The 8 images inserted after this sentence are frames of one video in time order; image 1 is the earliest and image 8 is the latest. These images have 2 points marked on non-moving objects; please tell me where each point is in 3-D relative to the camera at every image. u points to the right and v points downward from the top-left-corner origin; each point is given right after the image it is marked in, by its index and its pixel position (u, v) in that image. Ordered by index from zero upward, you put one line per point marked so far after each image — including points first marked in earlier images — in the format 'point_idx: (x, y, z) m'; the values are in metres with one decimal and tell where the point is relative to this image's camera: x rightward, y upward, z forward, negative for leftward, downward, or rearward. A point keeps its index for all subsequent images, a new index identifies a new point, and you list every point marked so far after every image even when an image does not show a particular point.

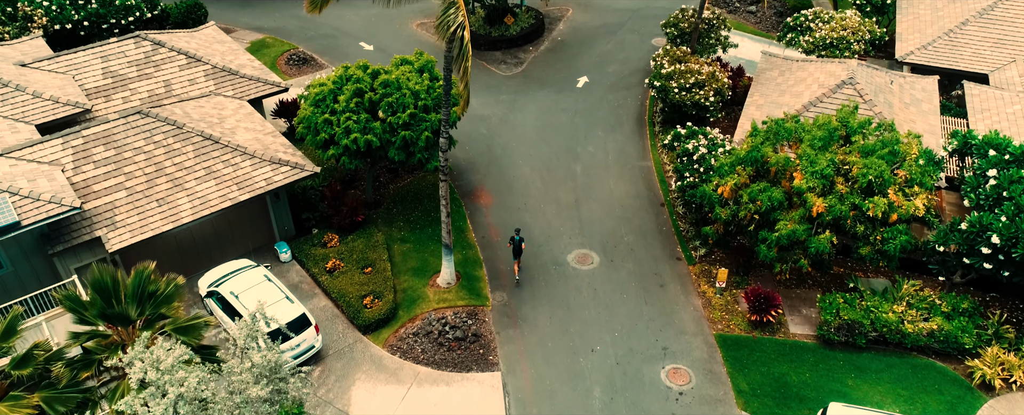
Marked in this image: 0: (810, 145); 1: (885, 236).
0: (+7.3, +1.5, +18.8) m
1: (+8.6, -0.6, +17.7) m
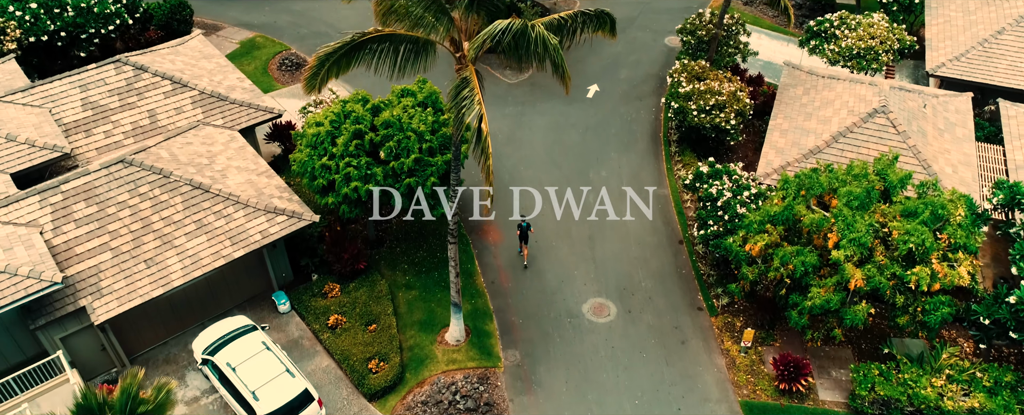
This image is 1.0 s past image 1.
0: (+7.6, +0.1, +17.5) m
1: (+8.9, -2.2, +16.5) m
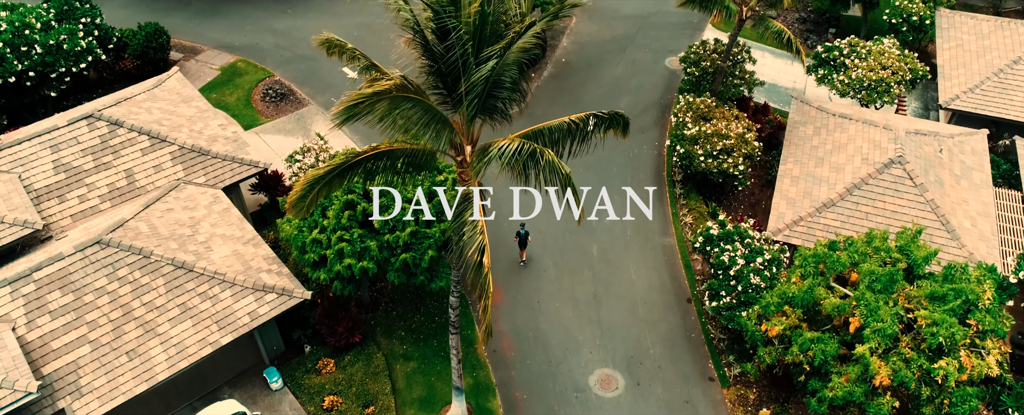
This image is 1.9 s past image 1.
0: (+7.7, -1.7, +16.6) m
1: (+9.1, -4.0, +15.8) m
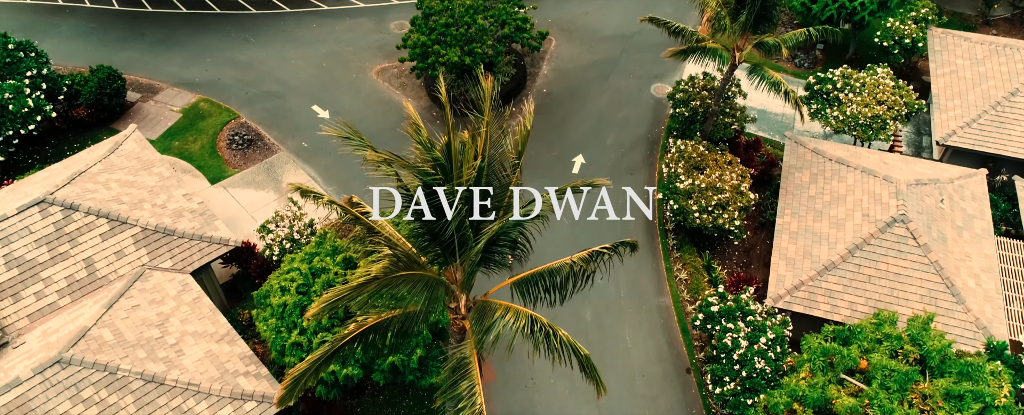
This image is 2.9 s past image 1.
0: (+7.7, -3.6, +15.9) m
1: (+9.1, -5.9, +15.2) m
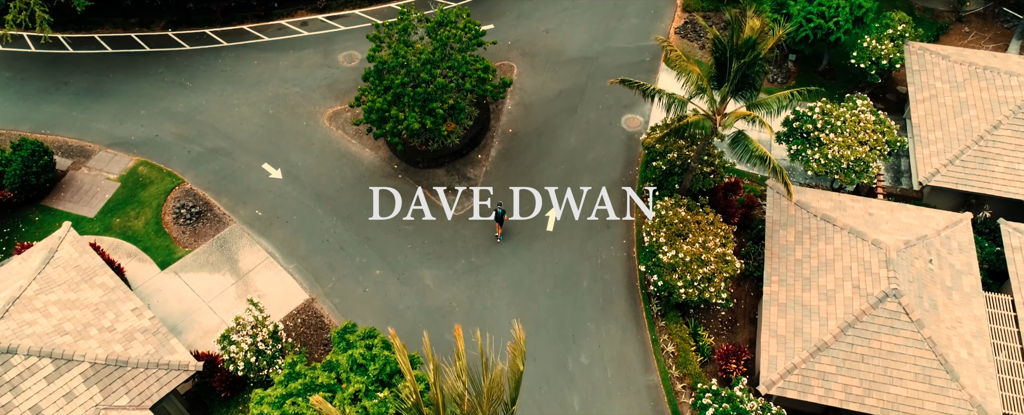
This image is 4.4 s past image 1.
0: (+7.6, -6.2, +15.5) m
1: (+9.2, -8.4, +15.1) m
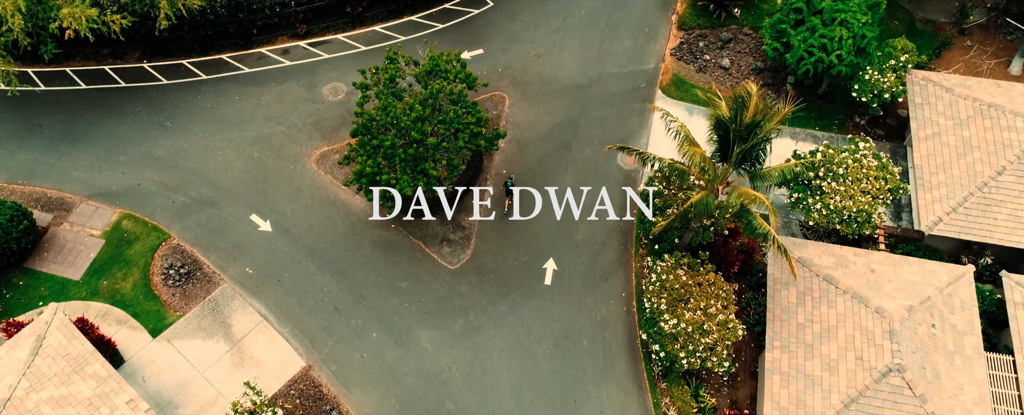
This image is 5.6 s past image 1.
0: (+7.8, -8.5, +15.7) m
1: (+9.5, -10.7, +15.5) m
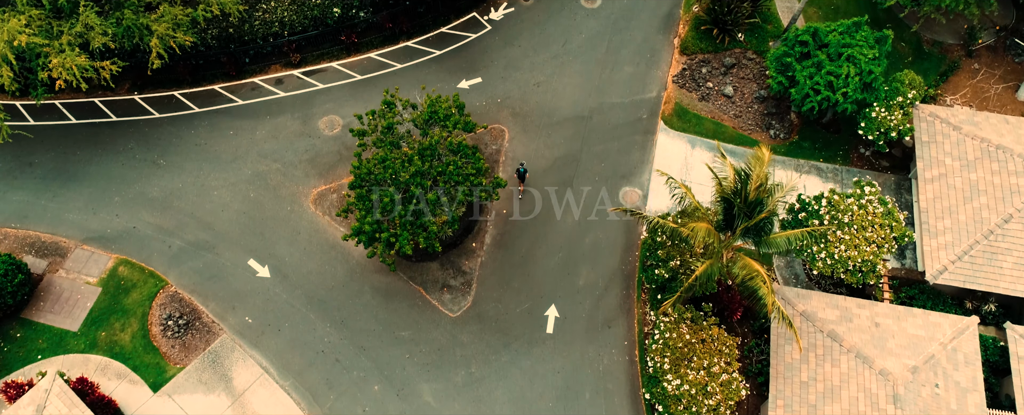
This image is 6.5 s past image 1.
0: (+8.0, -10.4, +15.9) m
1: (+9.7, -12.6, +15.9) m
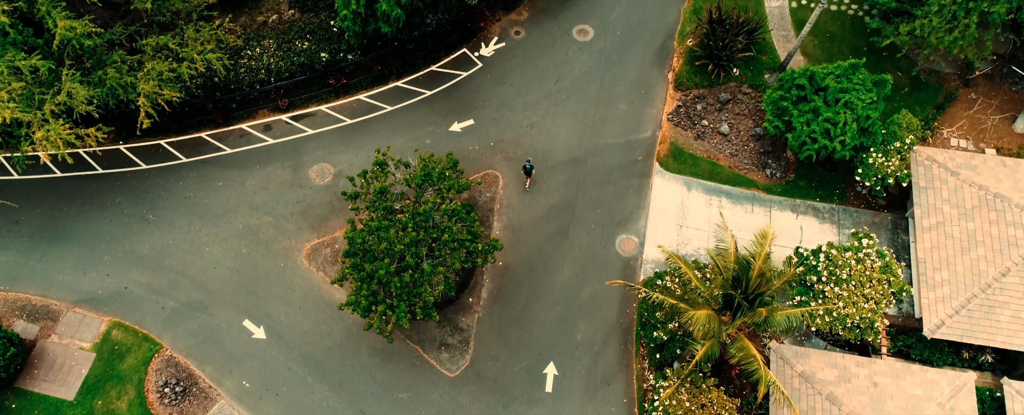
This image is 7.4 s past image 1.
0: (+8.2, -12.5, +16.3) m
1: (+9.9, -14.7, +16.4) m
